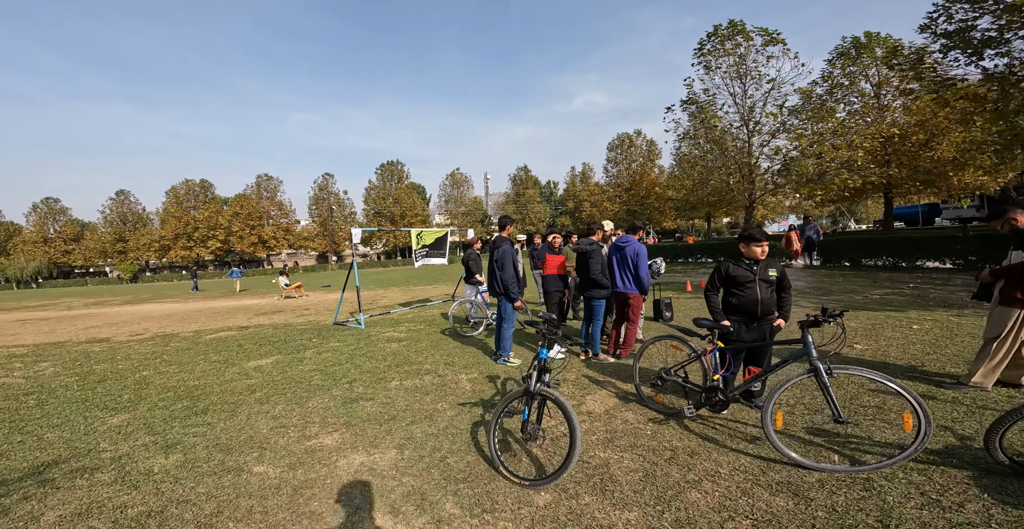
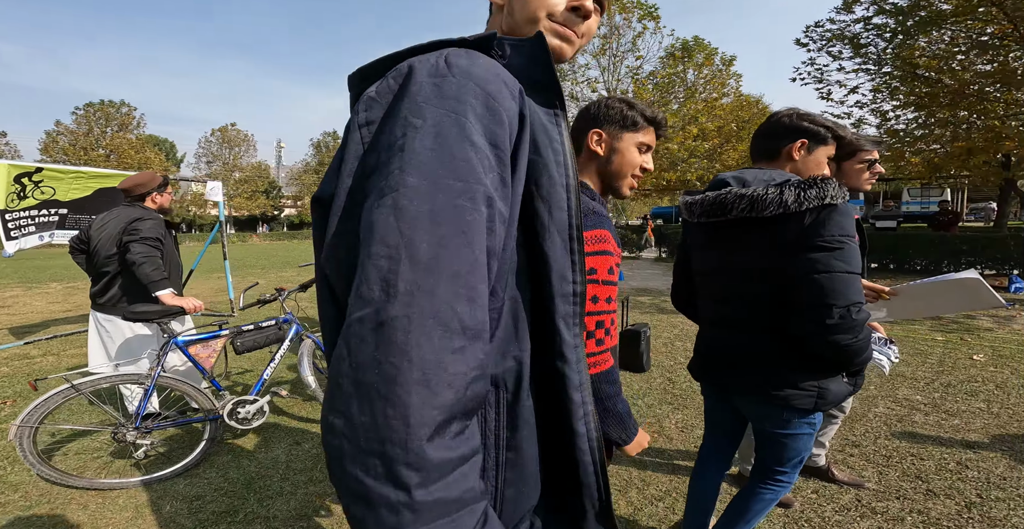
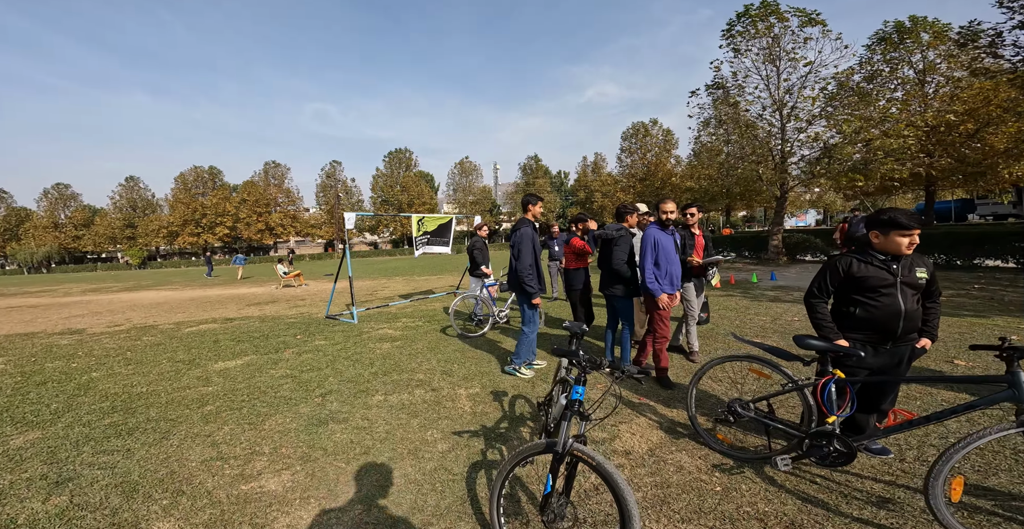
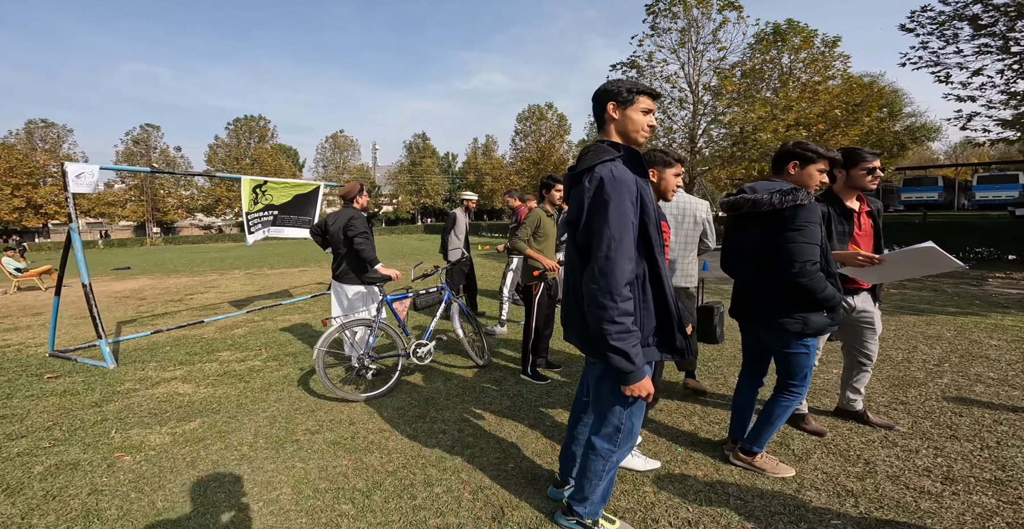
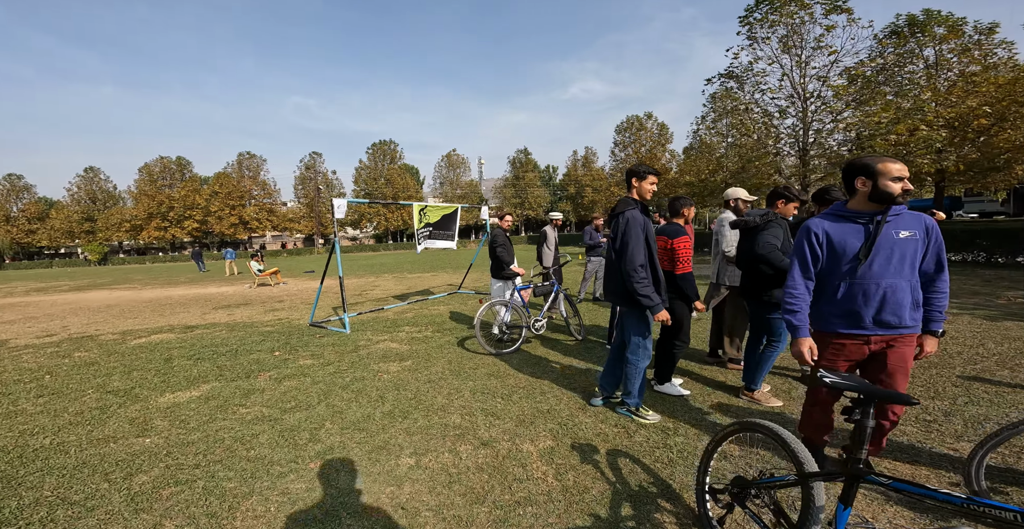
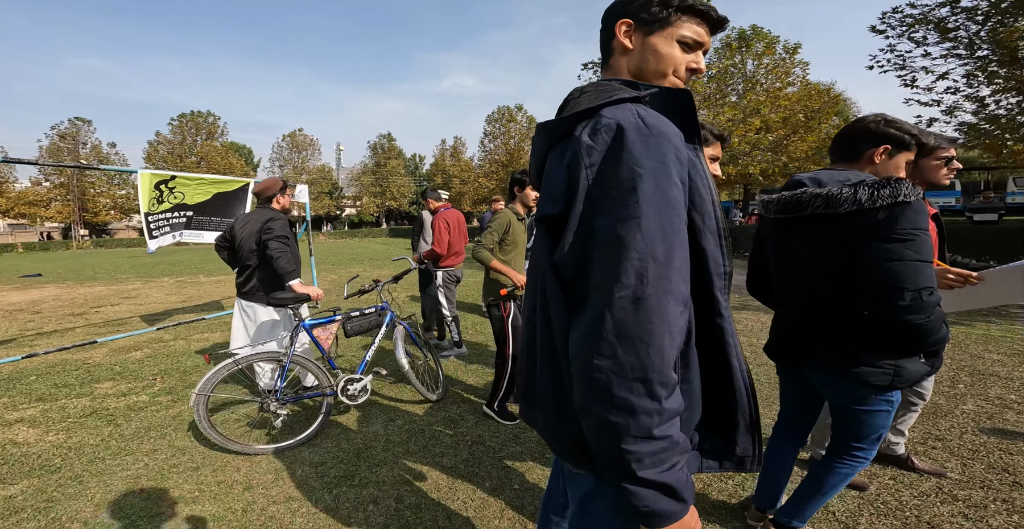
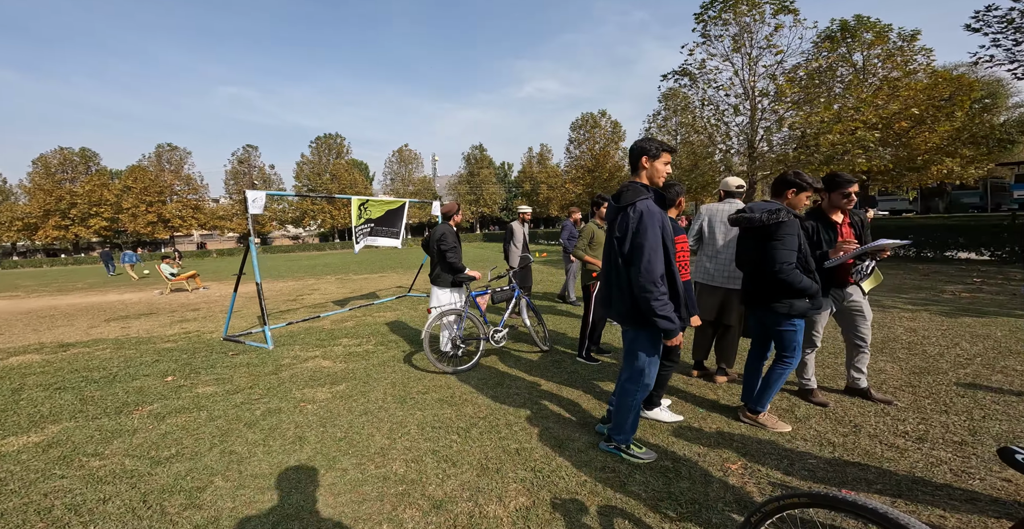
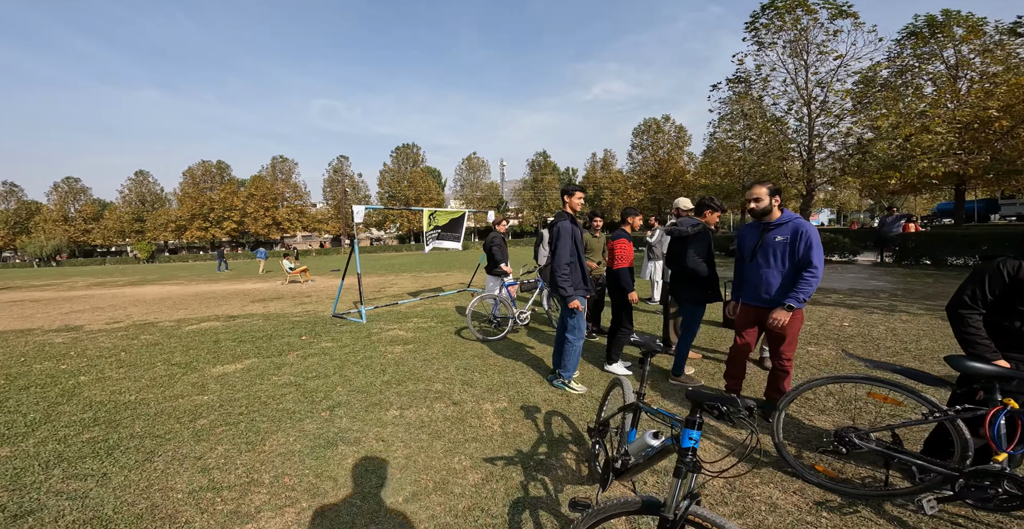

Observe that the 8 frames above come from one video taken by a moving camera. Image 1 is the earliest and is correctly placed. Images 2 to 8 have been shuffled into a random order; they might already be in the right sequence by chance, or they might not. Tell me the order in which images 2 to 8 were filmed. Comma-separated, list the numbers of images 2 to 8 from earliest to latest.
3, 8, 5, 7, 4, 6, 2
